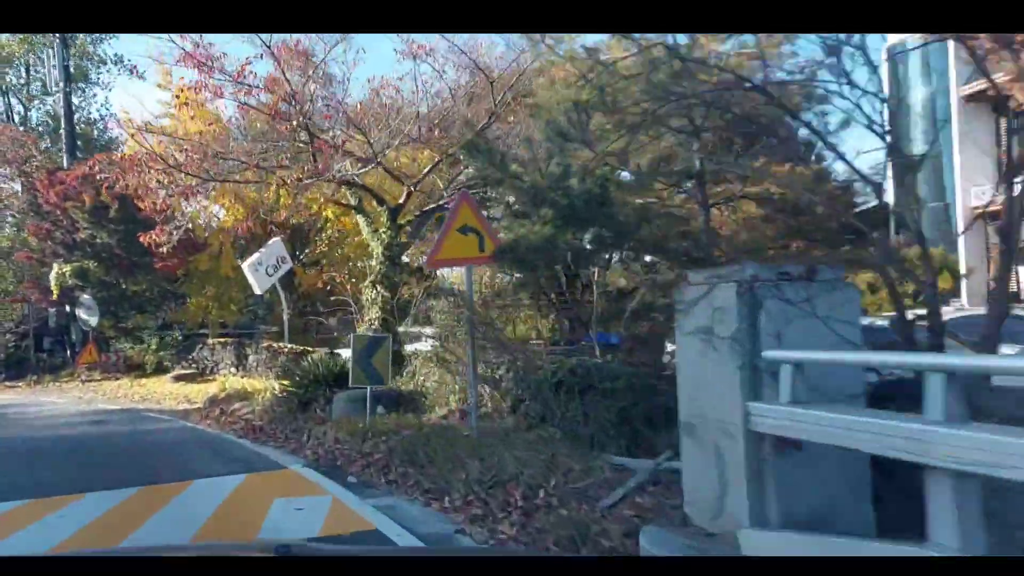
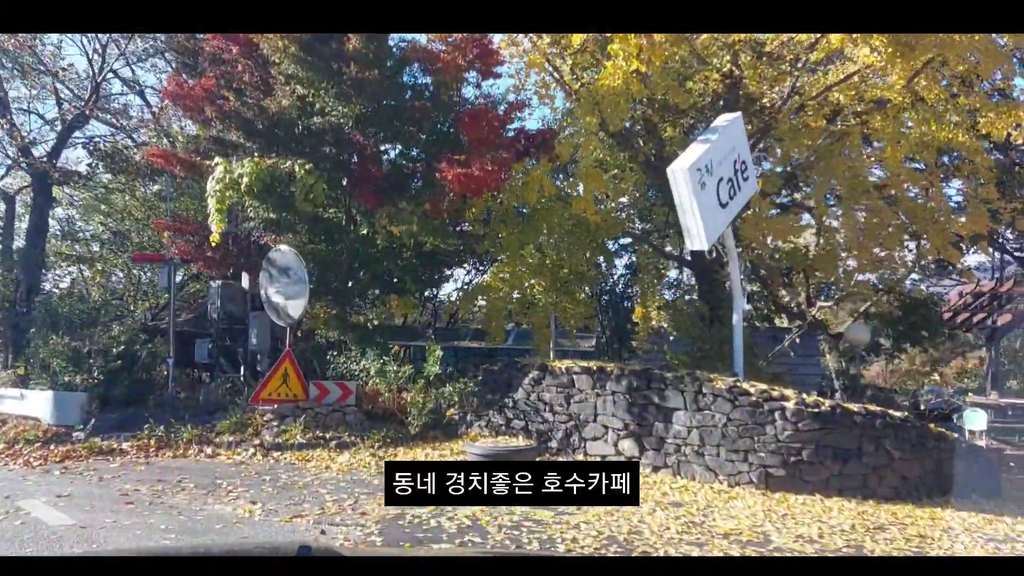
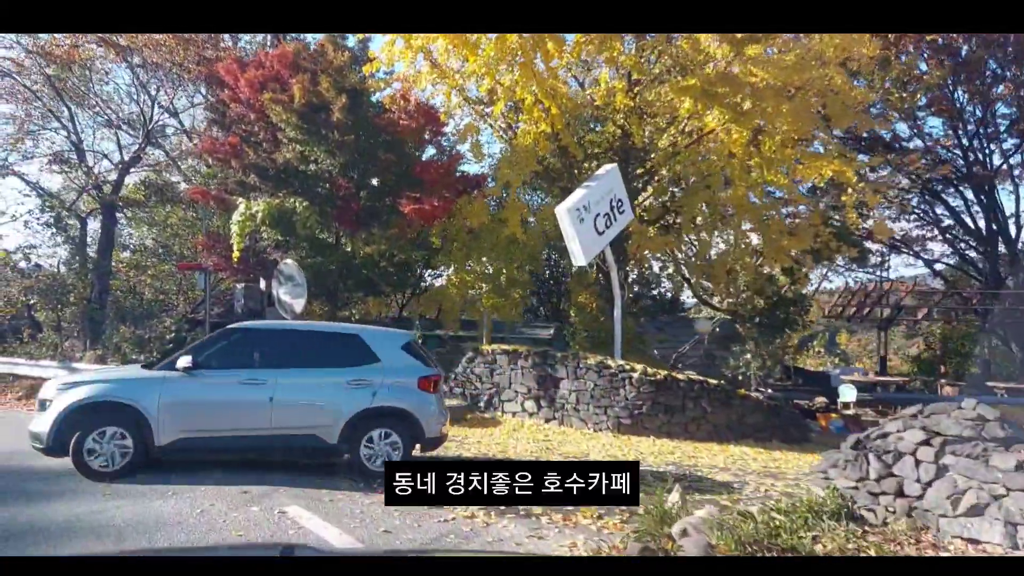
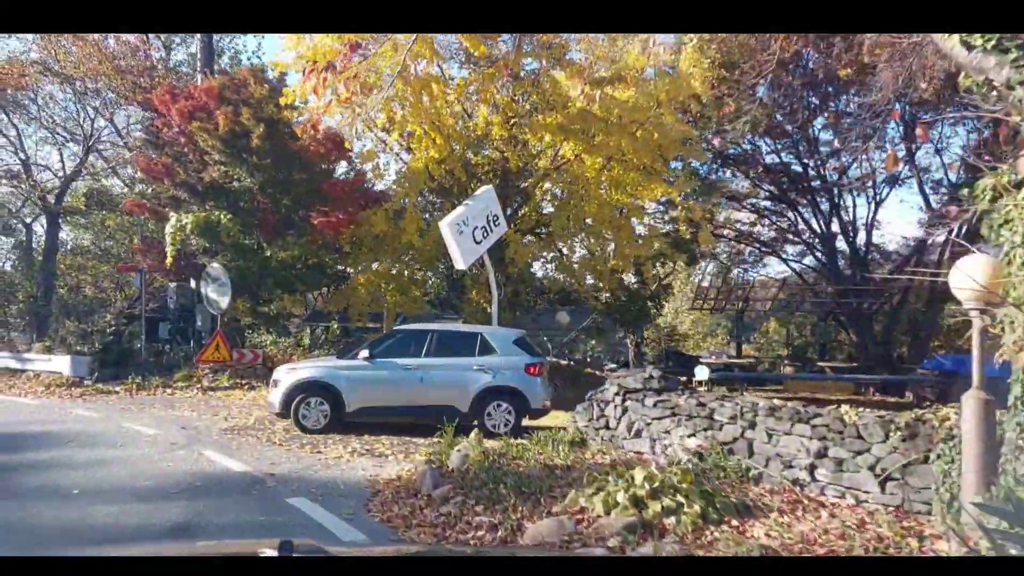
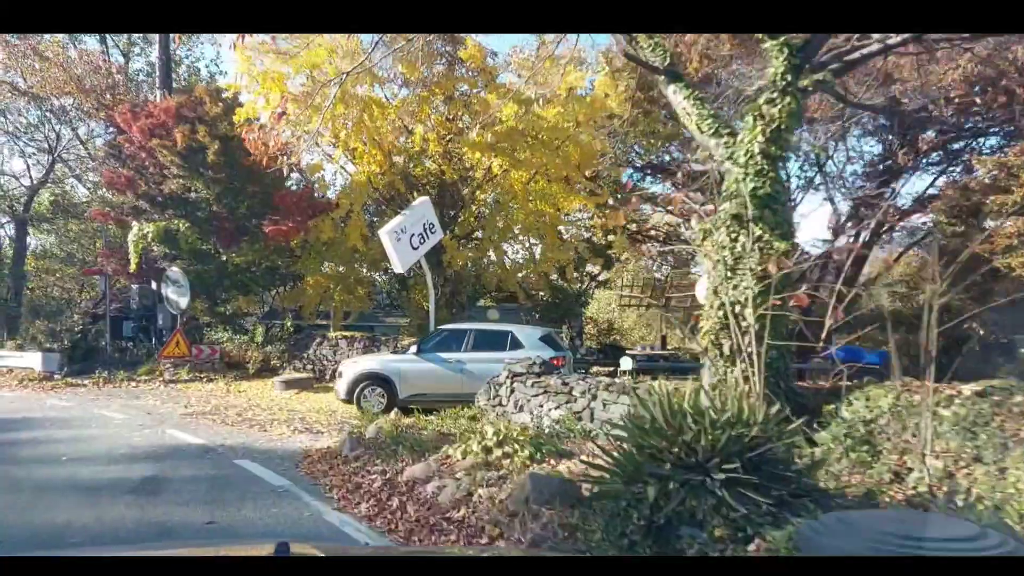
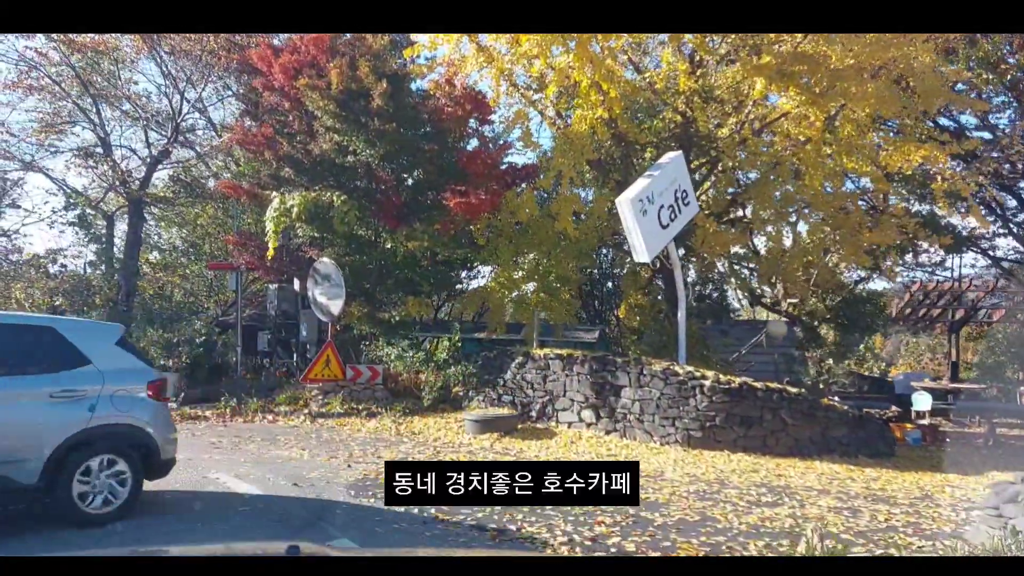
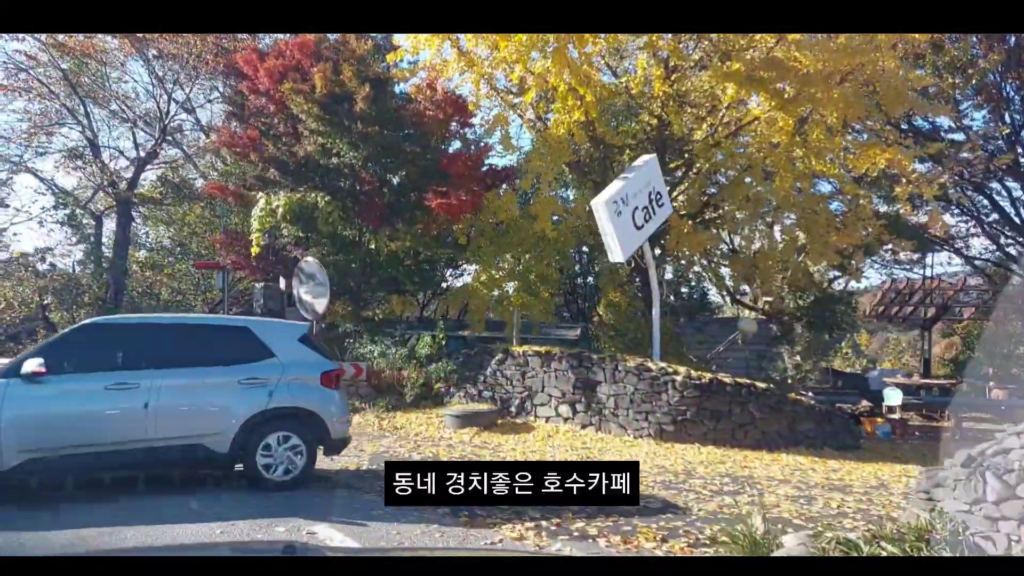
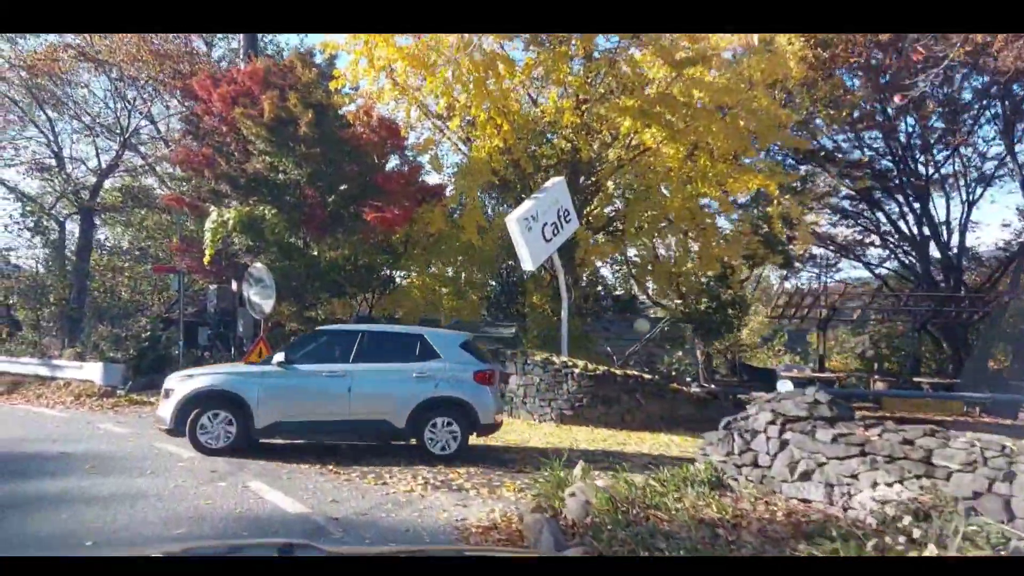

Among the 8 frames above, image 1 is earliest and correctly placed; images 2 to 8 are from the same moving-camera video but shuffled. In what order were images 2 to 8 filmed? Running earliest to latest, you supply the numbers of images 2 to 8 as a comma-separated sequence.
5, 4, 8, 3, 7, 6, 2
